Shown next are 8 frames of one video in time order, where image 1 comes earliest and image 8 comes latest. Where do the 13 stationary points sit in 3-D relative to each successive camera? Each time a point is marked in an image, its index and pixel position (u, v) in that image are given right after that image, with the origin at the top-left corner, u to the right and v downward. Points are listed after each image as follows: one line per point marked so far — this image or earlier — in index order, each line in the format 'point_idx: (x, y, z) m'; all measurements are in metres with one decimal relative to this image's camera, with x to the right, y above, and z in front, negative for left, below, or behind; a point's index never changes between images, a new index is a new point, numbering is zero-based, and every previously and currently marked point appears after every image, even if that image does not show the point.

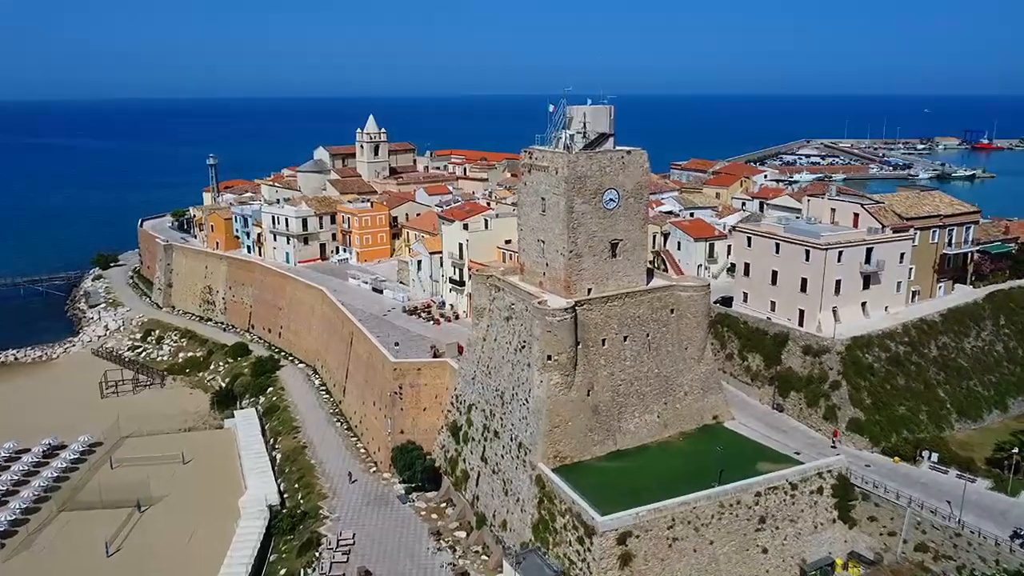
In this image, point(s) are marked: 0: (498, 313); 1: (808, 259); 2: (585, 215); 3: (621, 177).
0: (-0.2, -0.5, +13.2) m
1: (+5.7, +0.5, +14.0) m
2: (+1.2, +1.2, +12.1) m
3: (+1.8, +1.9, +12.3) m
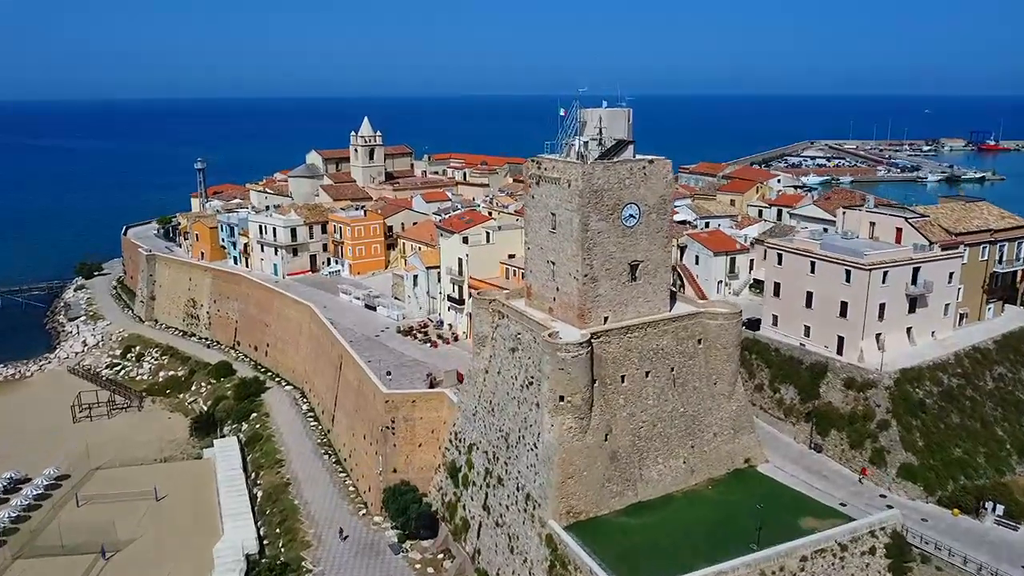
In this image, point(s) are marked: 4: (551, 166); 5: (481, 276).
0: (-0.2, -0.9, +11.7) m
1: (+5.8, +0.1, +12.5) m
2: (+1.3, +0.8, +10.6) m
3: (+1.9, +1.4, +10.8) m
4: (+0.6, +1.8, +10.9) m
5: (-0.7, +0.3, +16.5) m
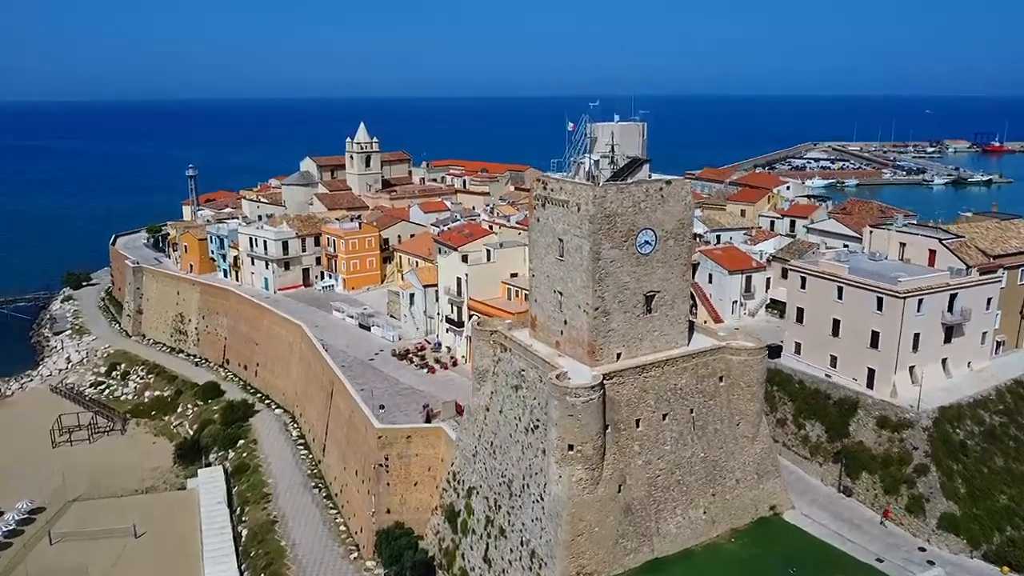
0: (-0.1, -1.4, +10.7) m
1: (+5.8, -0.3, +11.5) m
2: (+1.4, +0.3, +9.6) m
3: (+2.0, +1.0, +9.8) m
4: (+0.6, +1.4, +10.0) m
5: (-0.7, -0.2, +15.5) m
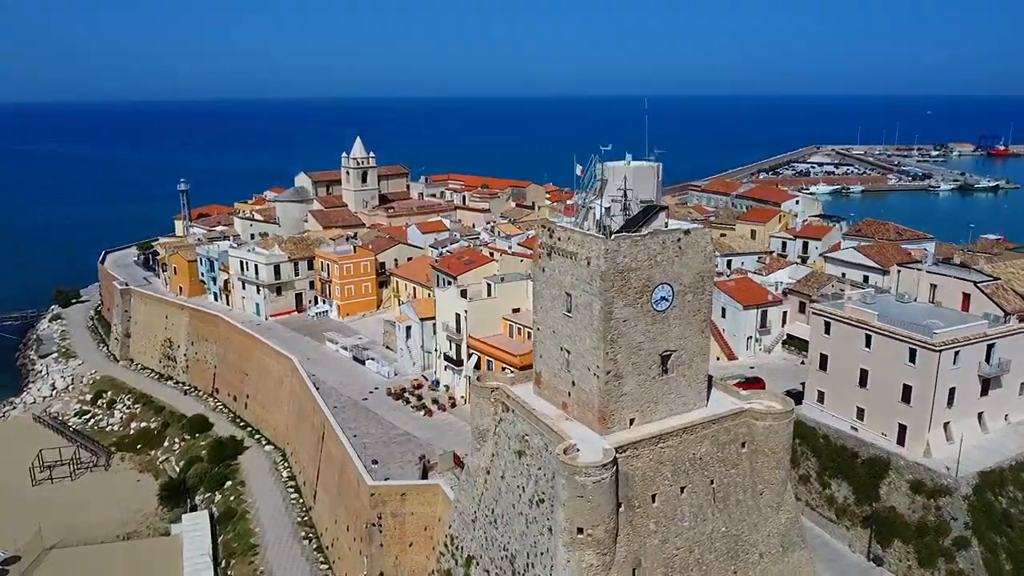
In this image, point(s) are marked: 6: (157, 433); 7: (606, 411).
0: (-0.1, -2.1, +9.8) m
1: (+5.9, -1.1, +10.6) m
2: (+1.4, -0.4, +8.7) m
3: (+2.0, +0.2, +8.9) m
4: (+0.7, +0.6, +9.1) m
5: (-0.6, -0.9, +14.6) m
6: (-9.5, -3.9, +19.5) m
7: (+1.1, -1.5, +8.8) m
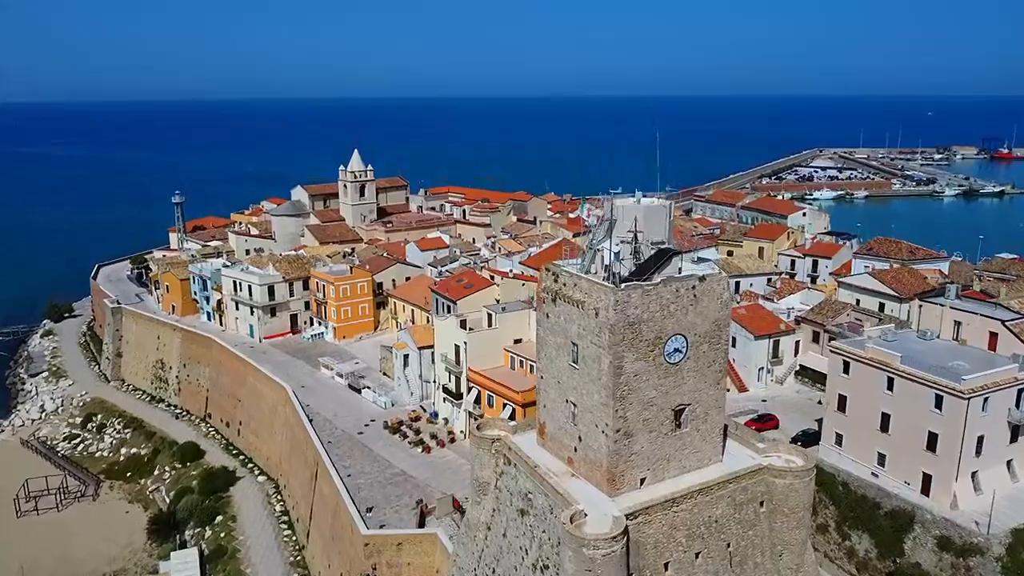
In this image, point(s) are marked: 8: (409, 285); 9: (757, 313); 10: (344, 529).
0: (0.0, -2.7, +9.2) m
1: (+5.9, -1.7, +10.0) m
2: (+1.4, -1.0, +8.1) m
3: (+2.0, -0.3, +8.3) m
4: (+0.7, 0.0, +8.5) m
5: (-0.6, -1.5, +14.0) m
6: (-9.5, -4.5, +18.9) m
7: (+1.2, -2.1, +8.2) m
8: (-2.8, +0.1, +20.0) m
9: (+5.1, -0.5, +15.1) m
10: (-2.8, -4.0, +12.0) m
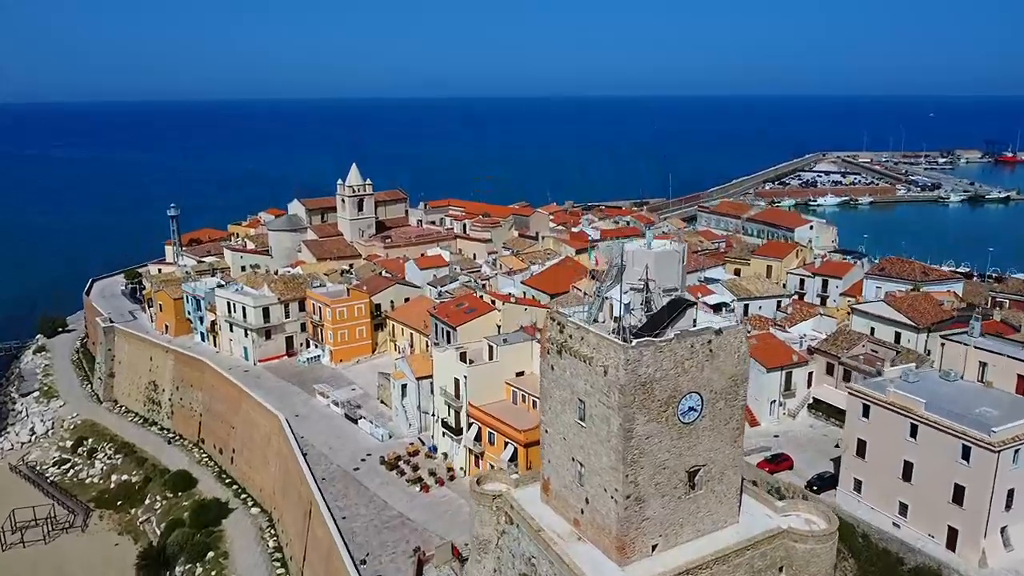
0: (0.0, -3.3, +8.7) m
1: (+5.9, -2.2, +9.5) m
2: (+1.5, -1.6, +7.6) m
3: (+2.1, -0.9, +7.8) m
4: (+0.7, -0.5, +7.9) m
5: (-0.5, -2.1, +13.5) m
6: (-9.4, -5.1, +18.4) m
7: (+1.2, -2.6, +7.7) m
8: (-2.8, -0.5, +19.4) m
9: (+5.1, -1.1, +14.5) m
10: (-2.7, -4.5, +11.4) m
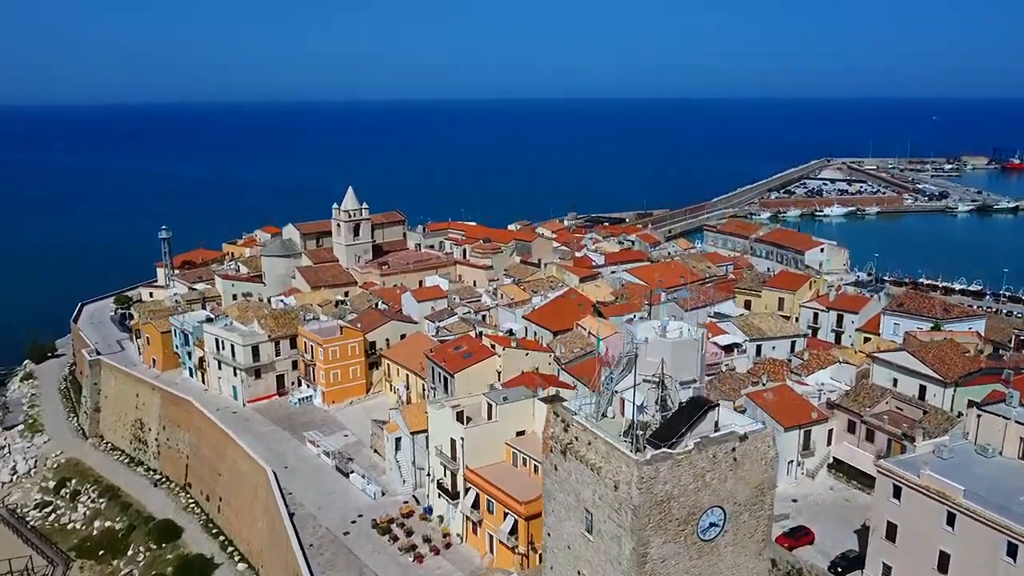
0: (0.0, -4.2, +7.8) m
1: (+5.9, -3.2, +8.6) m
2: (+1.4, -2.5, +6.7) m
3: (+2.1, -1.9, +6.9) m
4: (+0.7, -1.5, +7.1) m
5: (-0.5, -3.0, +12.6) m
6: (-9.4, -6.0, +17.6) m
7: (+1.2, -3.6, +6.8) m
8: (-2.8, -1.5, +18.6) m
9: (+5.1, -2.1, +13.7) m
10: (-2.7, -5.5, +10.6) m
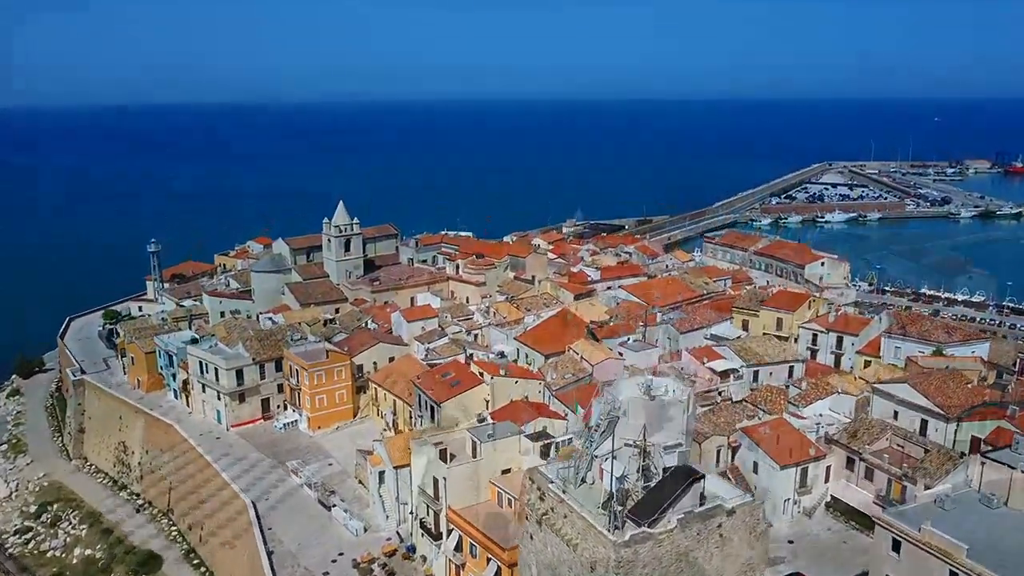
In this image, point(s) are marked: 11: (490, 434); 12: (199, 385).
0: (-0.3, -4.8, +7.3) m
1: (+5.7, -3.8, +8.1) m
2: (+1.2, -3.1, +6.2) m
3: (+1.8, -2.4, +6.4) m
4: (+0.4, -2.0, +6.6) m
5: (-0.8, -3.6, +12.2) m
6: (-9.7, -6.6, +17.1) m
7: (+0.9, -4.2, +6.3) m
8: (-3.0, -2.0, +18.1) m
9: (+4.9, -2.6, +13.2) m
10: (-3.0, -6.0, +10.1) m
11: (-0.4, -2.5, +12.6) m
12: (-8.1, -2.5, +18.9) m
